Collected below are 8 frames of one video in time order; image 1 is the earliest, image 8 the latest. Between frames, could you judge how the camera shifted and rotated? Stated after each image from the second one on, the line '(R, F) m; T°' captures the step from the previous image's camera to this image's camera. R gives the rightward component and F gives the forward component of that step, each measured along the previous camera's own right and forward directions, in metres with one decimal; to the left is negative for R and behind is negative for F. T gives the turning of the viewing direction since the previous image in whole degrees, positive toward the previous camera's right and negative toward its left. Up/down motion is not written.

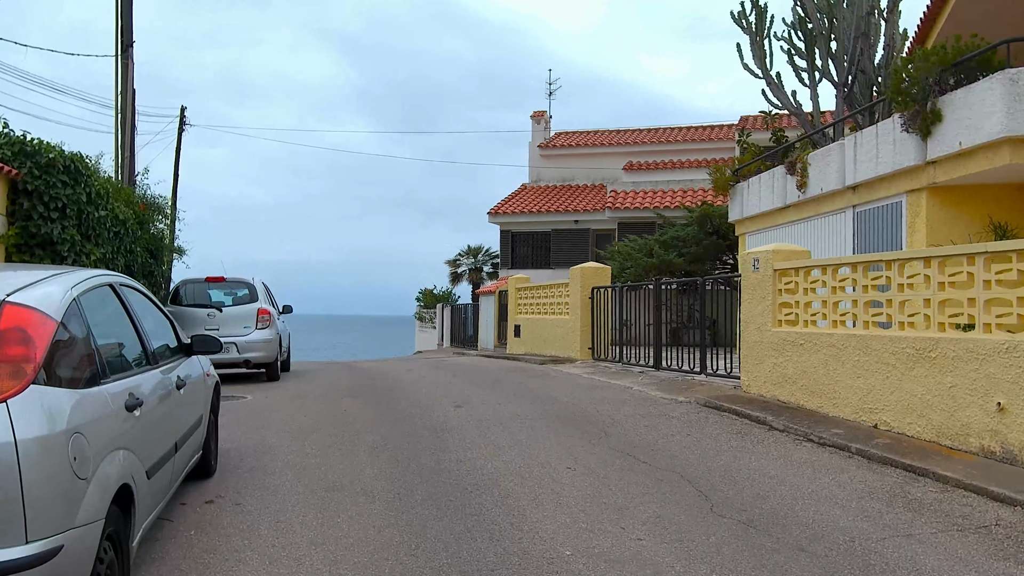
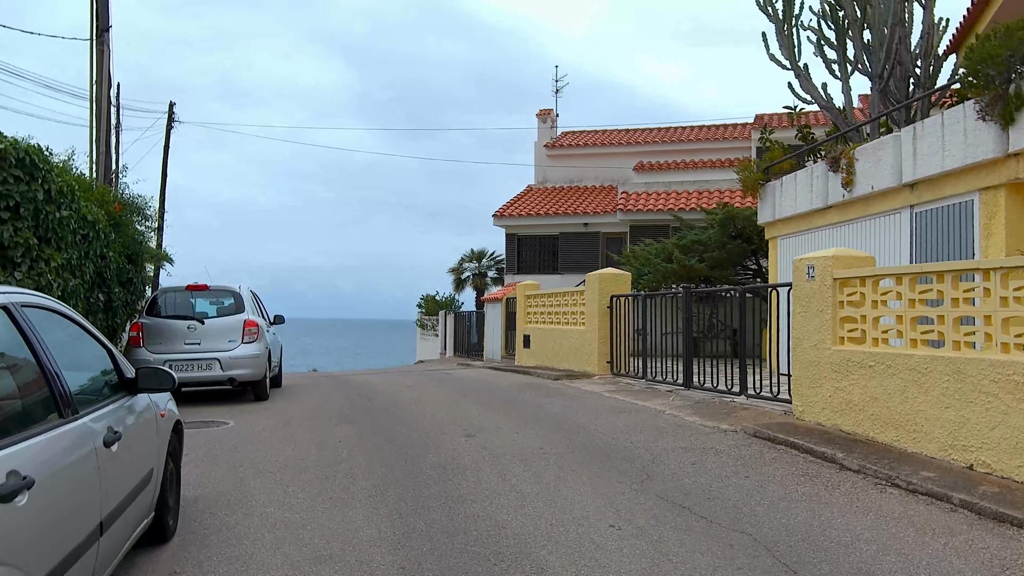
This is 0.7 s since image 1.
(-0.2, +1.2) m; 0°
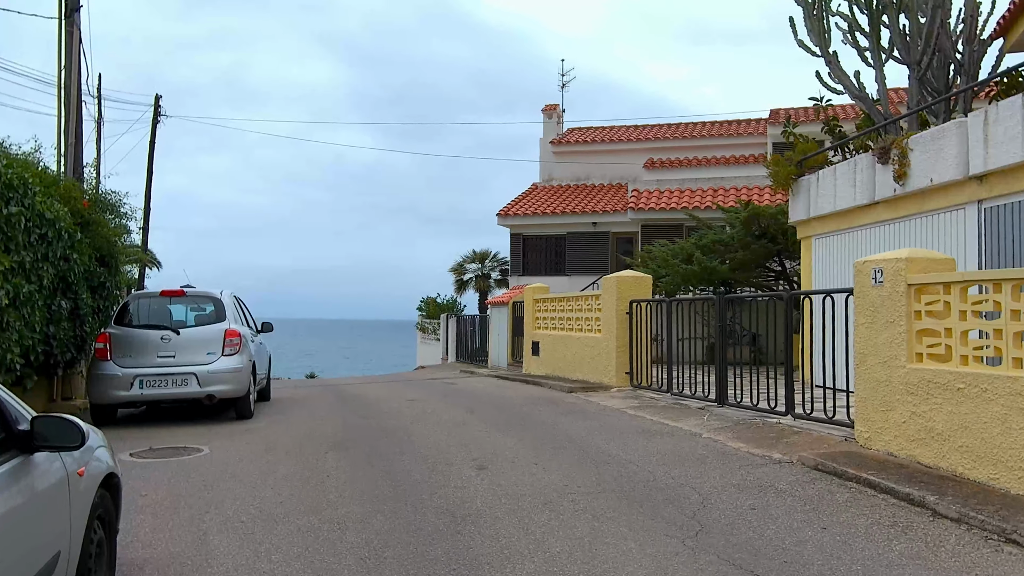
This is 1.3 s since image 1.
(-0.1, +1.2) m; 0°
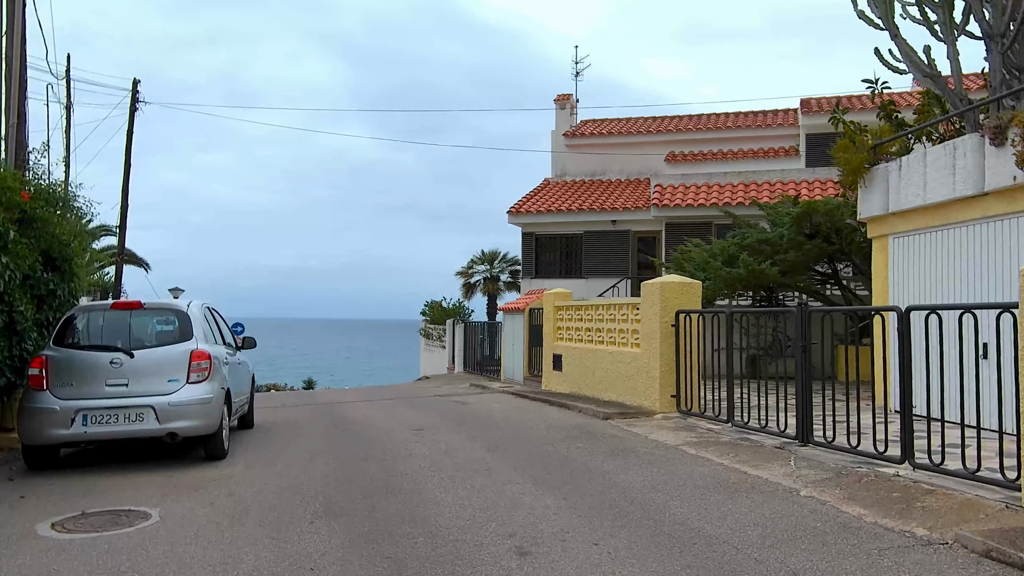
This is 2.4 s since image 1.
(-0.3, +1.9) m; 0°
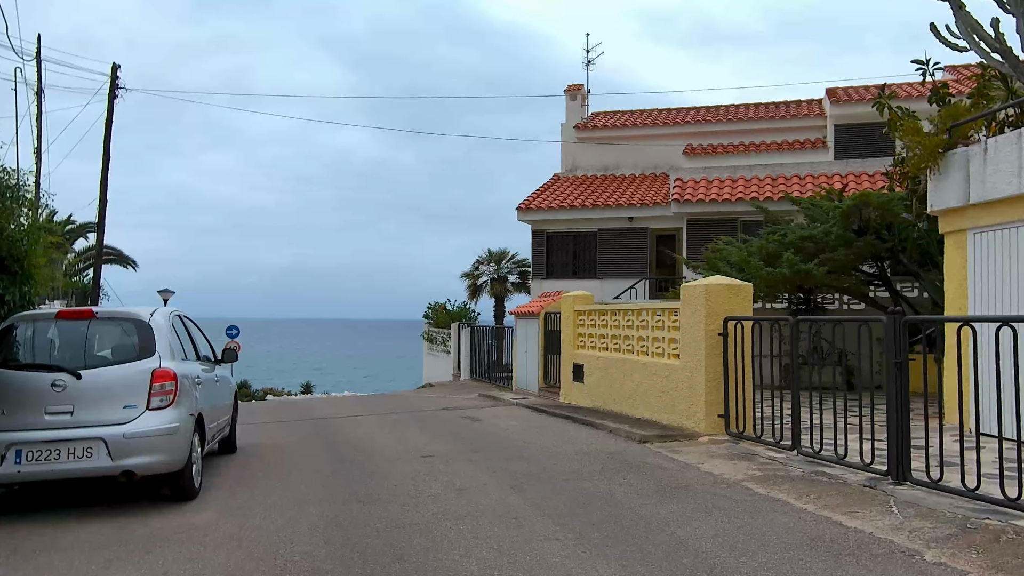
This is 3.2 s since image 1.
(-0.2, +1.4) m; 0°
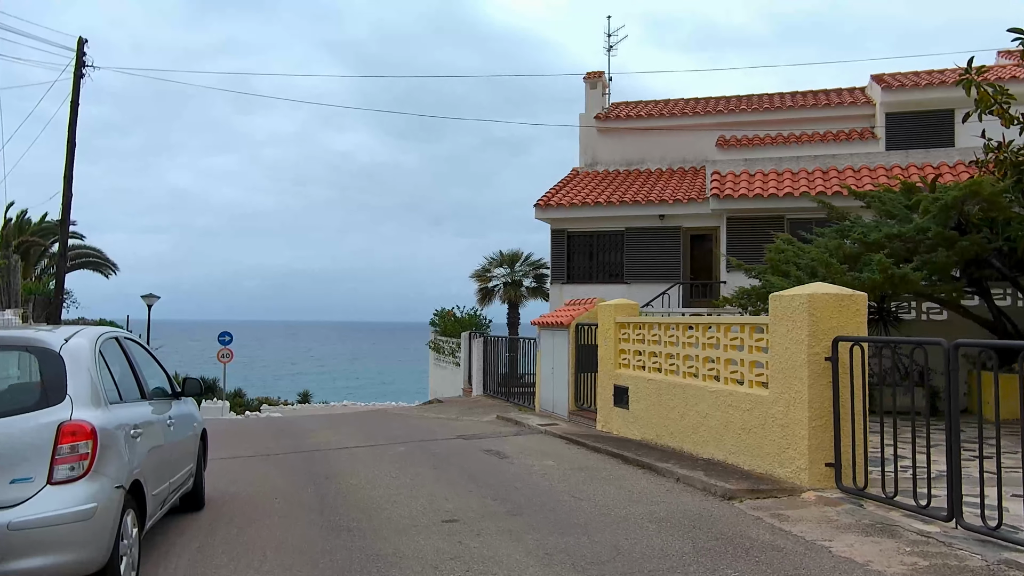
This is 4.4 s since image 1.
(-0.4, +2.1) m; 0°
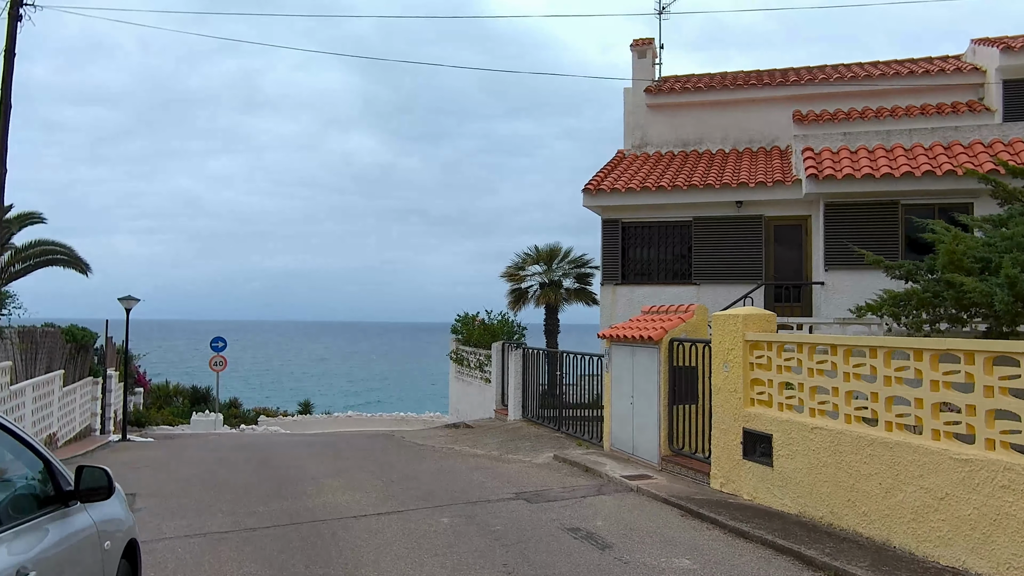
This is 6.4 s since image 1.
(-0.8, +3.3) m; 0°
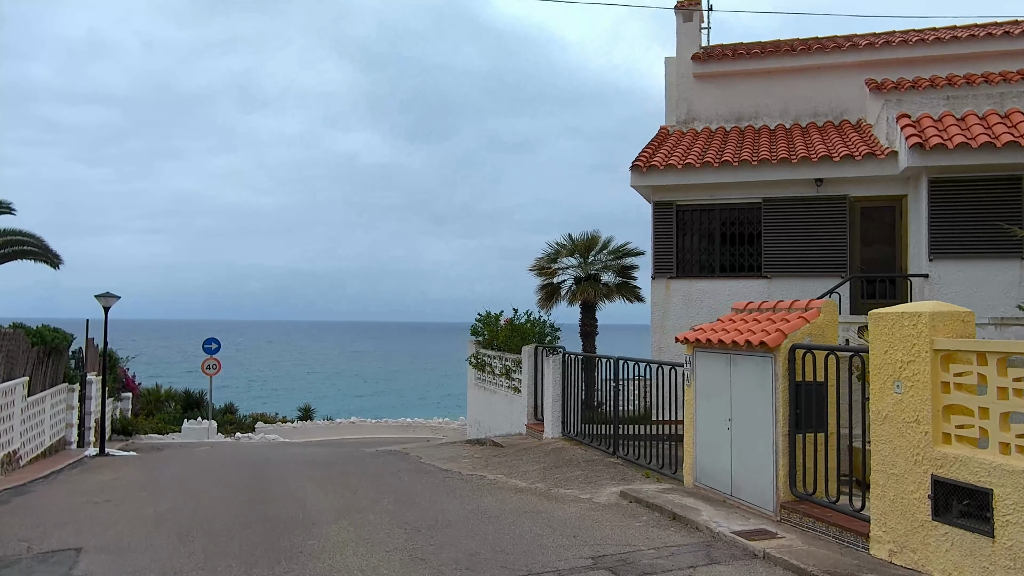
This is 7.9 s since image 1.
(-0.6, +2.4) m; 0°
